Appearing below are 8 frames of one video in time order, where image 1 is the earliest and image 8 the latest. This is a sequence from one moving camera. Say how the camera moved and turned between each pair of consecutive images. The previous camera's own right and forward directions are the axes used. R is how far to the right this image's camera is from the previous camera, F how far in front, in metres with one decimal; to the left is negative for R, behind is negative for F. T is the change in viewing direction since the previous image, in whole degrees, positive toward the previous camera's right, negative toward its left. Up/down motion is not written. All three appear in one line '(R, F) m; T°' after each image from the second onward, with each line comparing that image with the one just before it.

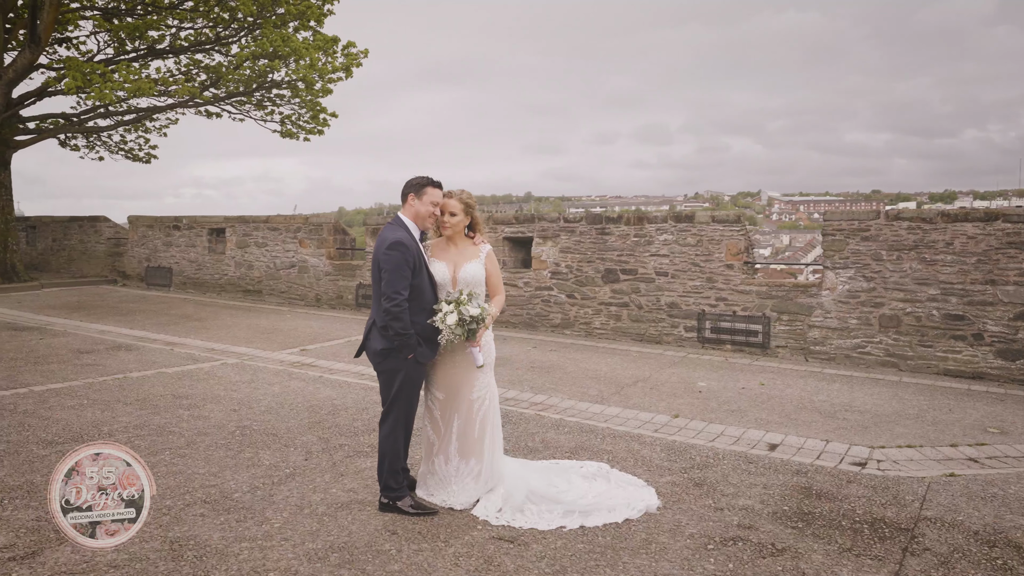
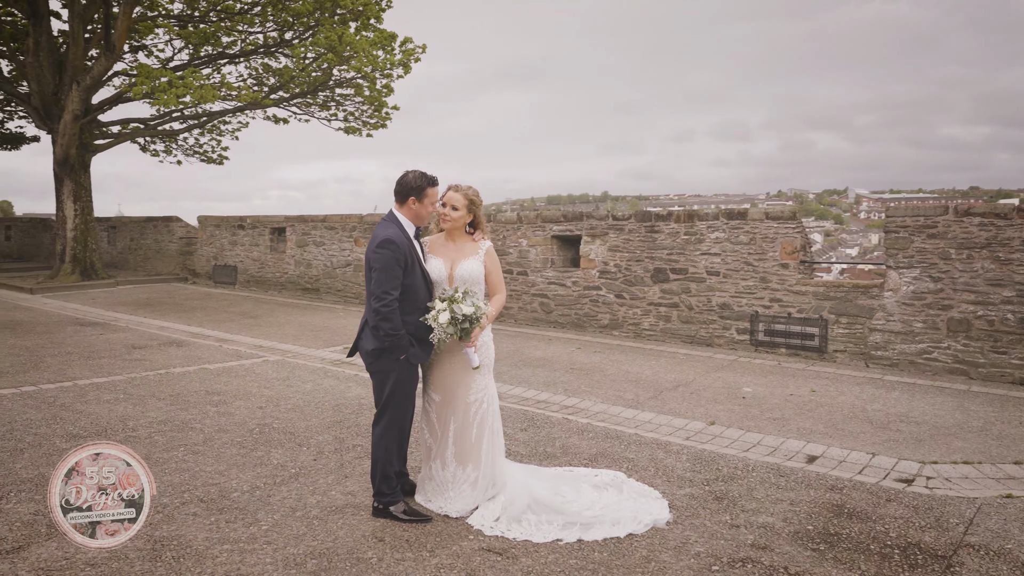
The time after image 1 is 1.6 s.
(+0.4, +0.2) m; -6°
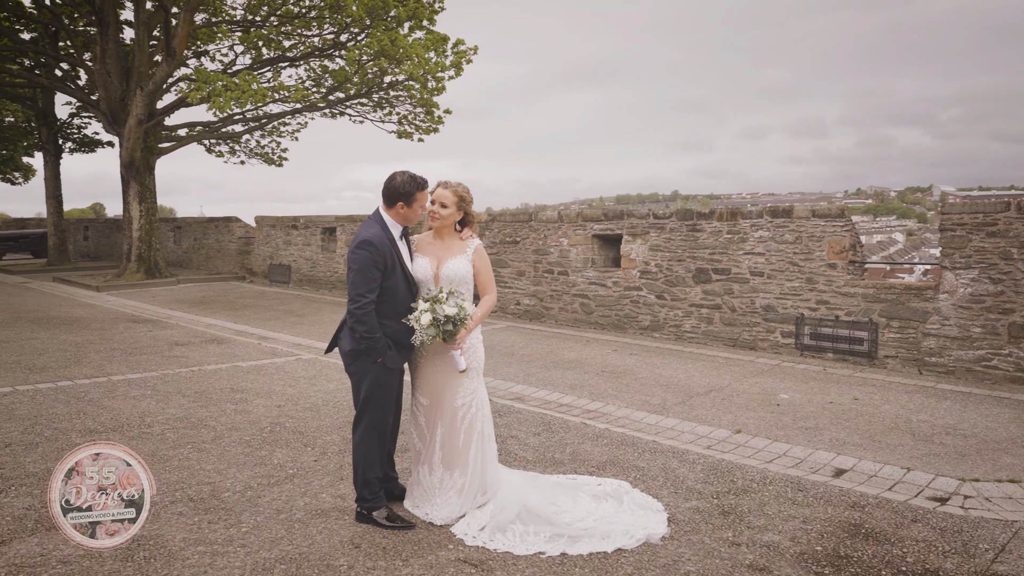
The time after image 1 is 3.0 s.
(+0.4, +0.2) m; -5°
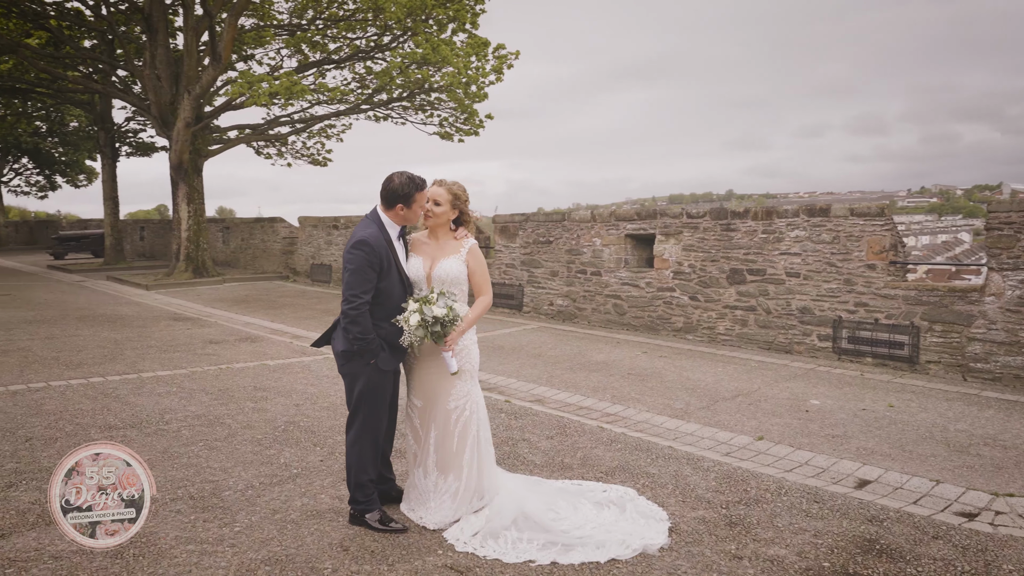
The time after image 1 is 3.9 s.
(+0.2, +0.1) m; -4°
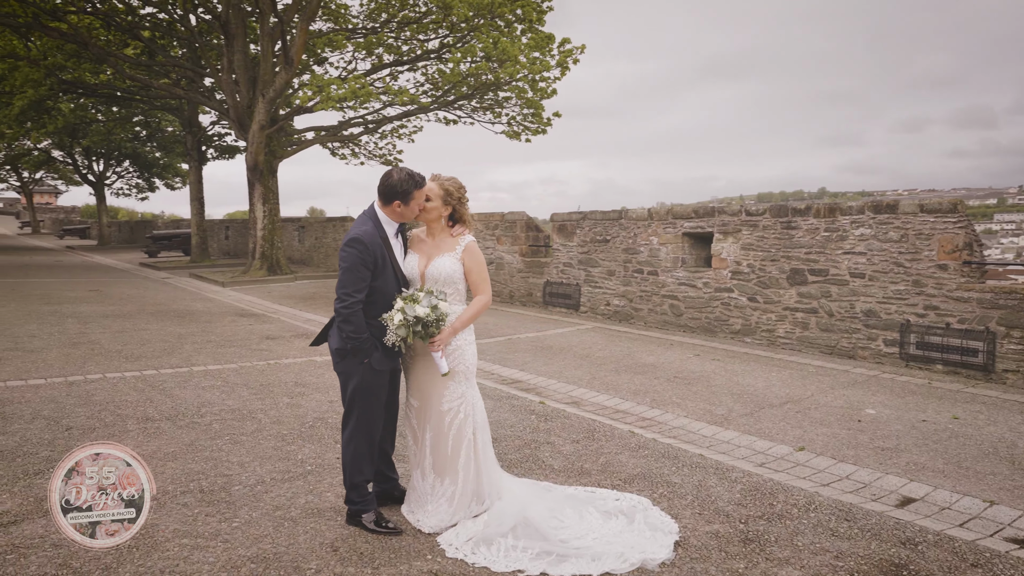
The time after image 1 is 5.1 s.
(+0.4, +0.1) m; -6°
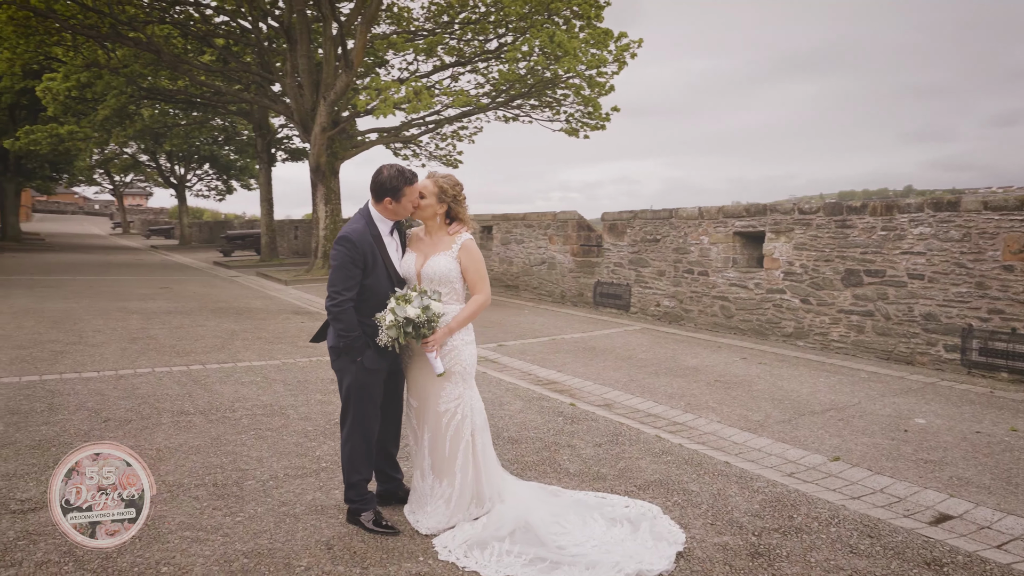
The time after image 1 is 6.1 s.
(+0.3, +0.1) m; -5°
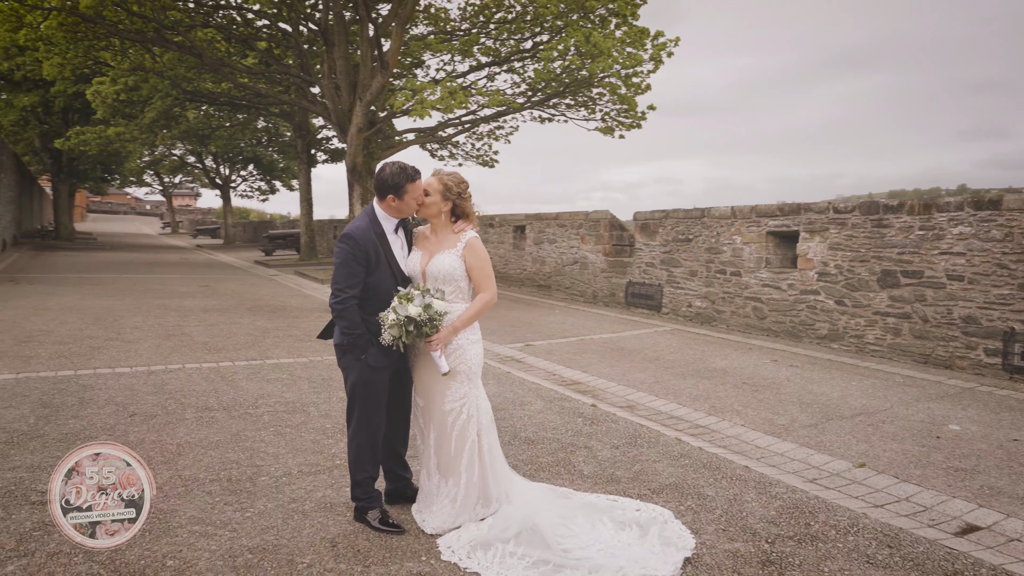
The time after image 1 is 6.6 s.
(+0.1, 0.0) m; -3°
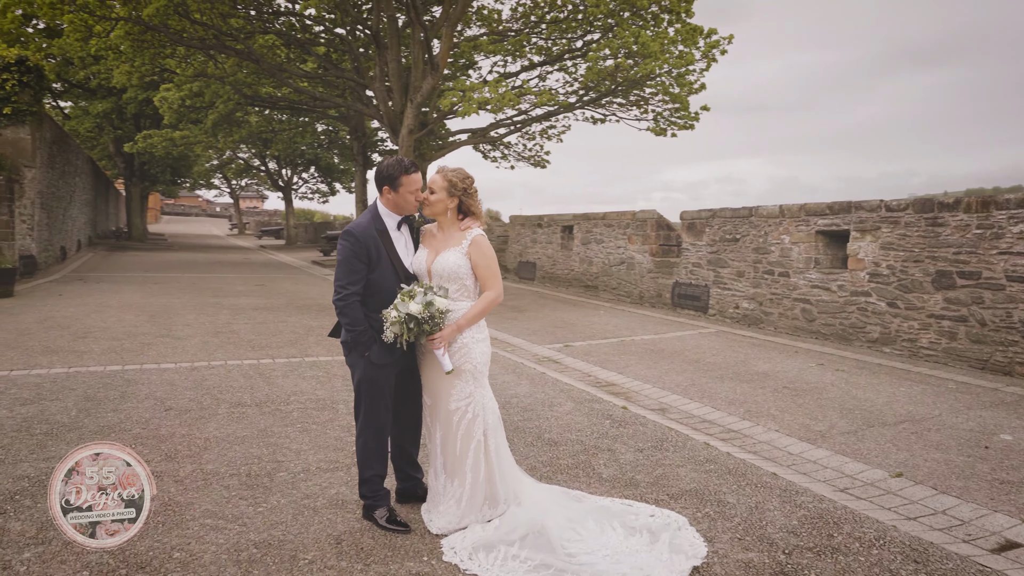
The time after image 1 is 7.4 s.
(+0.2, +0.1) m; -4°
